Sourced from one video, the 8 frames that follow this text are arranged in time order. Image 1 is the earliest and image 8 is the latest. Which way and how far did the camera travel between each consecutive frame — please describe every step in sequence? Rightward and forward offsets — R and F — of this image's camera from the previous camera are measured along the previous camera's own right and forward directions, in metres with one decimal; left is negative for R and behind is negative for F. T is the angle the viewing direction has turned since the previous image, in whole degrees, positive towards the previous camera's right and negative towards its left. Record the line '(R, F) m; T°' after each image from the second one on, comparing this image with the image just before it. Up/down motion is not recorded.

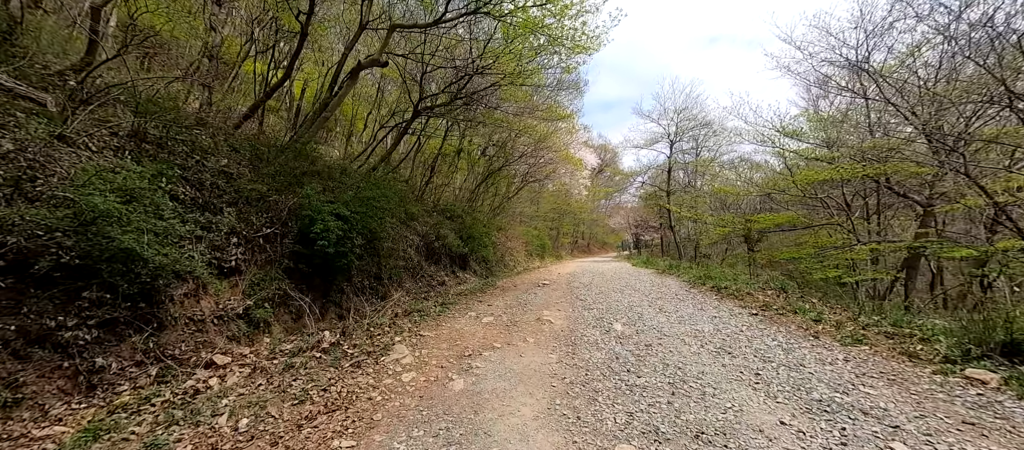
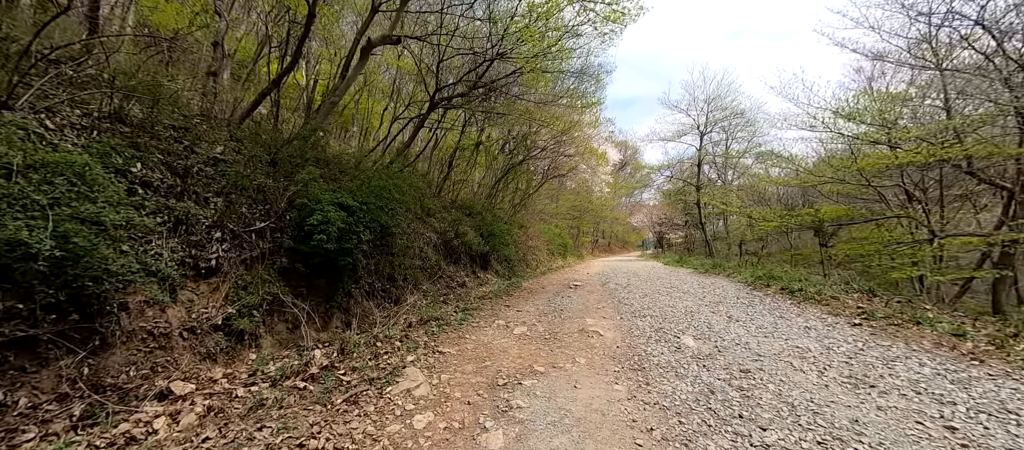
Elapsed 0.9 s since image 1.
(-0.3, +1.0) m; -3°
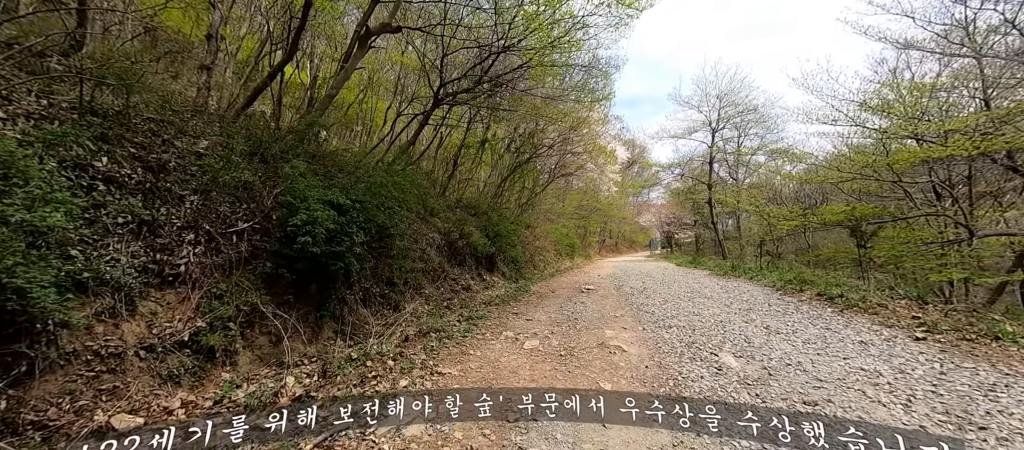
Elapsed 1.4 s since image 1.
(0.0, +0.5) m; -1°
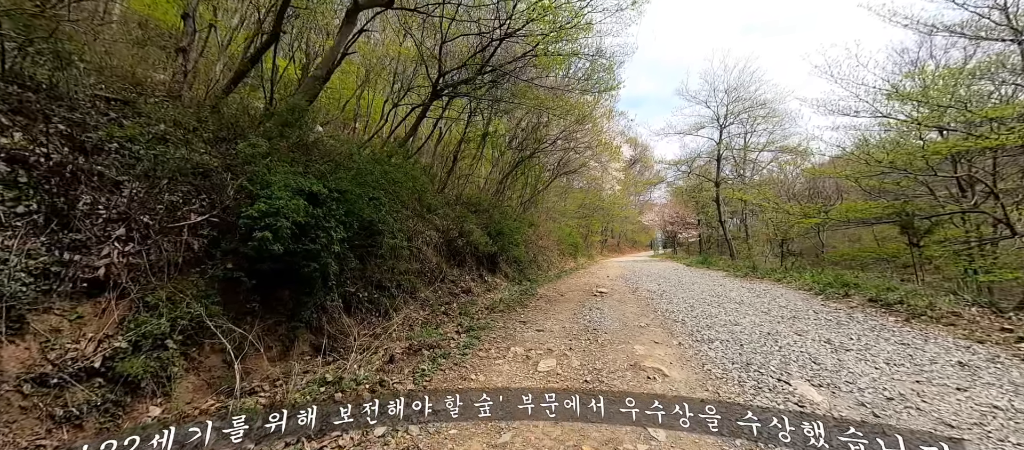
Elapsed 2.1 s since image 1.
(-0.1, +0.8) m; 0°
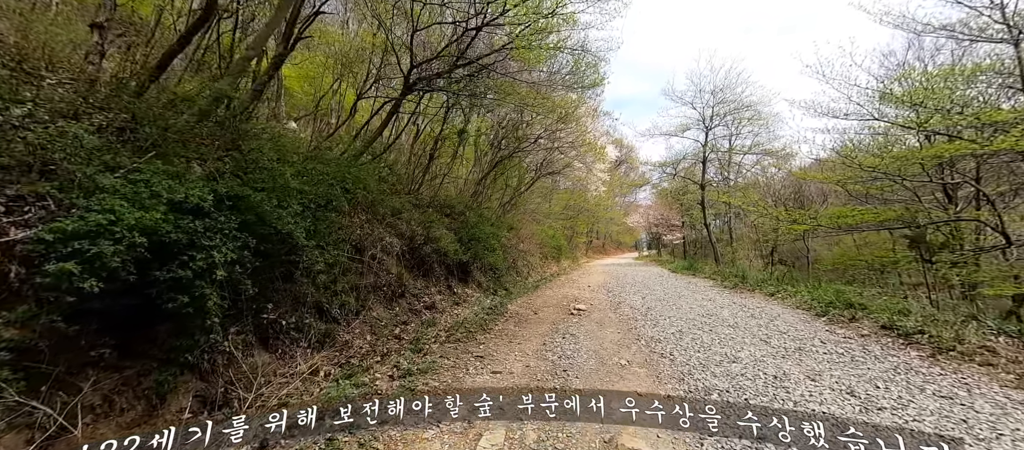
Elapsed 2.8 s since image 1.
(+0.4, +0.9) m; +2°
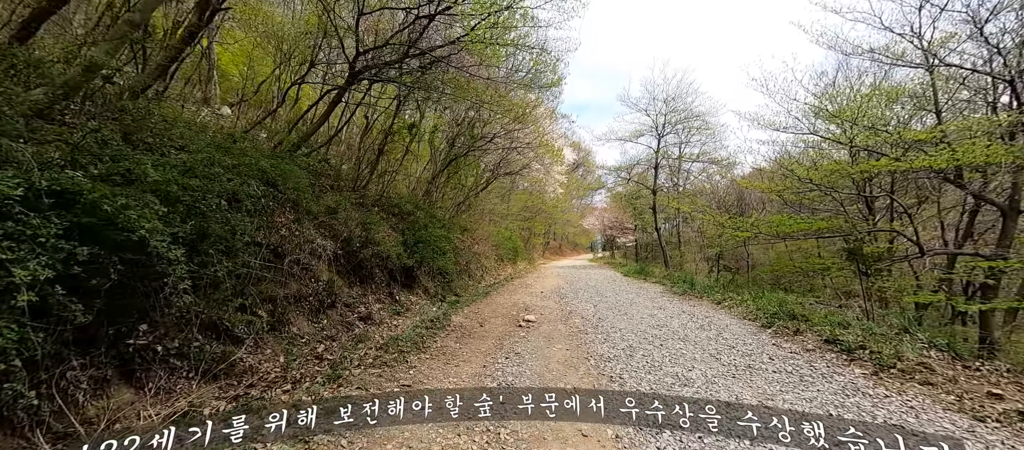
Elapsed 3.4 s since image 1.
(+0.2, +0.5) m; +6°
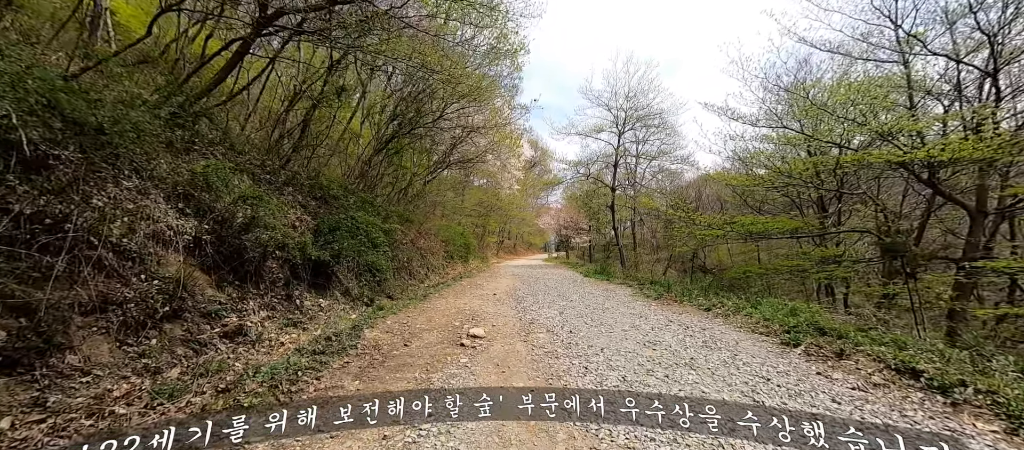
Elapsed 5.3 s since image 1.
(+0.2, +1.8) m; +7°
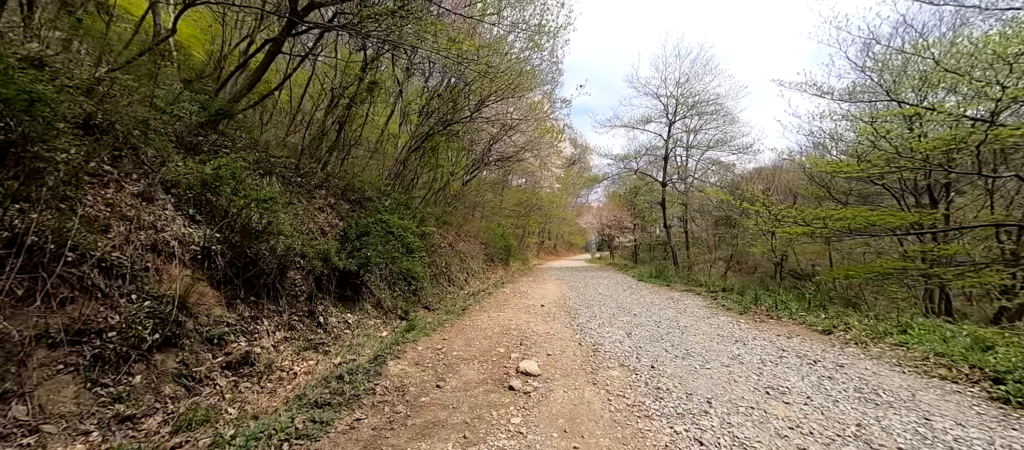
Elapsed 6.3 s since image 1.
(-0.2, +1.1) m; -6°
